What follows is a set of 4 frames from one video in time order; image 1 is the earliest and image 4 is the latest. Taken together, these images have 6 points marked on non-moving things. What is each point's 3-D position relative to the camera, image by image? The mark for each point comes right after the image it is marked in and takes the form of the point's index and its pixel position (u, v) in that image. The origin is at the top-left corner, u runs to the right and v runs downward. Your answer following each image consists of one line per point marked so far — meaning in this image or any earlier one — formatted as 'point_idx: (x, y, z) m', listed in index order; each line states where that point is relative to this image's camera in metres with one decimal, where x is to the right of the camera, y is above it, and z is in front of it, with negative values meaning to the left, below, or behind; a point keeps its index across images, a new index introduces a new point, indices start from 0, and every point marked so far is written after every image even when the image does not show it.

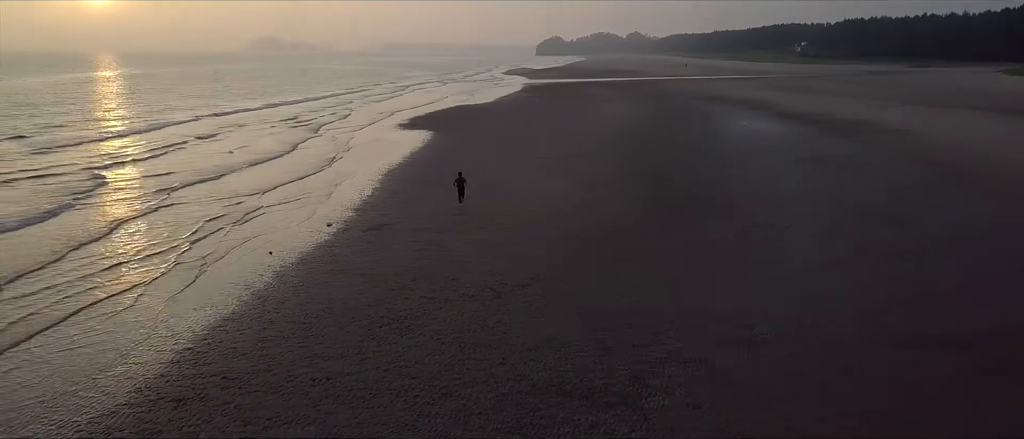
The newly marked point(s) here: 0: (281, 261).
0: (-2.9, -0.5, +10.4) m
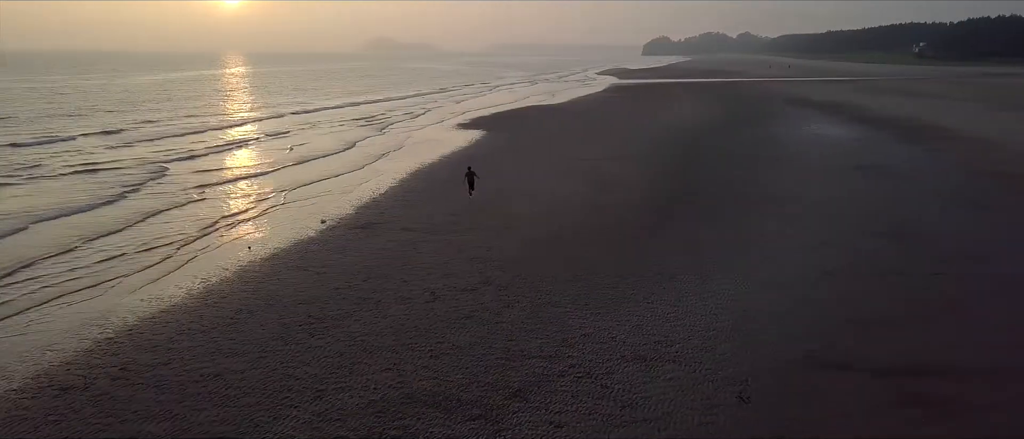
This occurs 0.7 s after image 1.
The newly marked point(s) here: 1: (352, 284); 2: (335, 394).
0: (-3.3, -0.5, +10.7) m
1: (-1.8, -0.7, +9.2) m
2: (-1.4, -1.3, +6.3) m
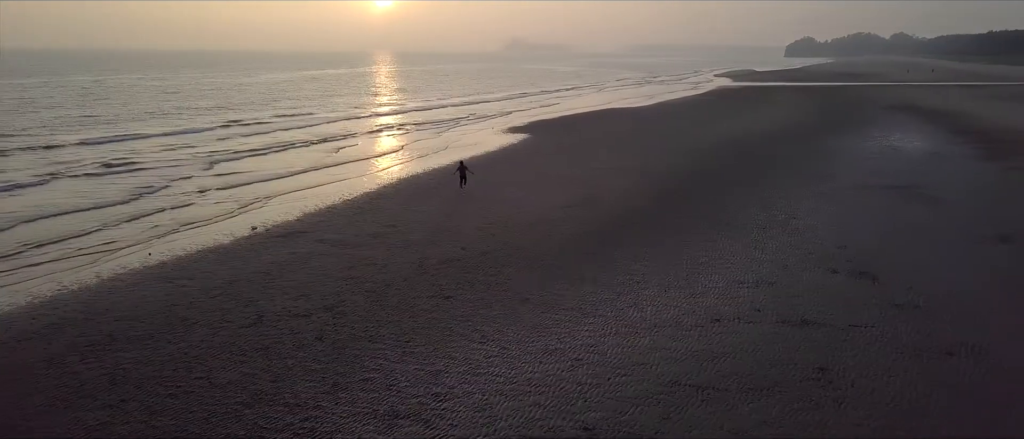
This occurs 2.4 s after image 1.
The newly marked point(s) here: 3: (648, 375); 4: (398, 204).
0: (-4.6, -0.6, +10.3) m
1: (-3.3, -0.9, +8.6) m
2: (-3.4, -1.5, +5.7) m
3: (+1.1, -1.3, +6.8) m
4: (-2.0, +0.3, +14.4) m
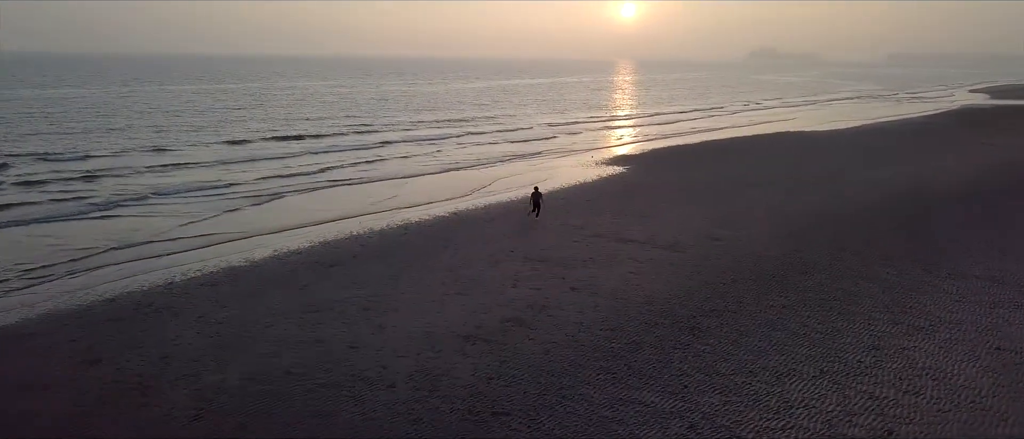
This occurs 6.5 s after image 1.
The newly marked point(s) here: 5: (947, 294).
0: (-6.8, -1.5, +5.8) m
1: (-6.0, -1.8, +3.8) m
2: (-7.0, -2.4, +1.0) m
3: (-2.3, -2.5, +0.8) m
4: (-3.0, -0.9, +9.0) m
5: (+4.9, -0.8, +9.1) m
